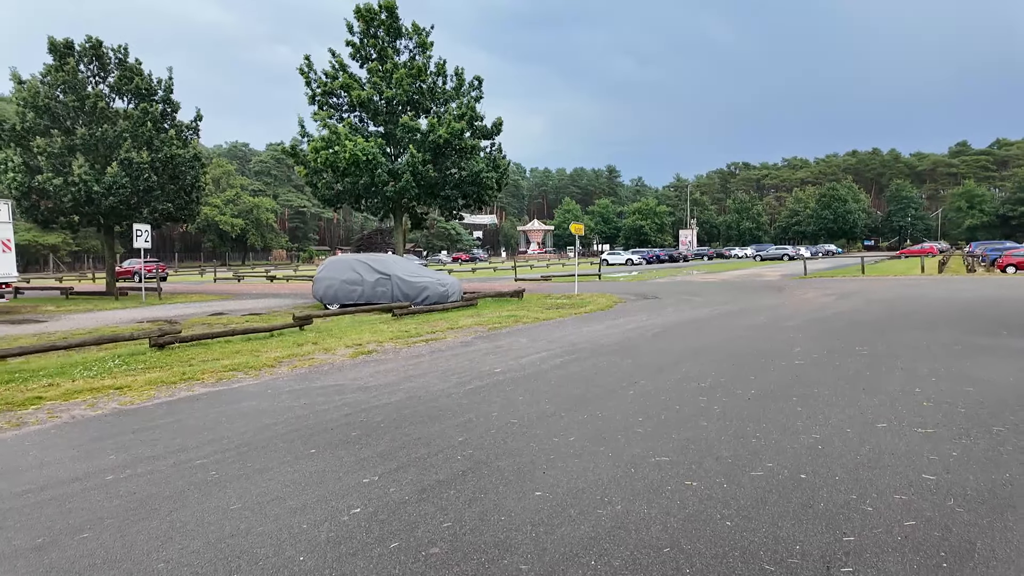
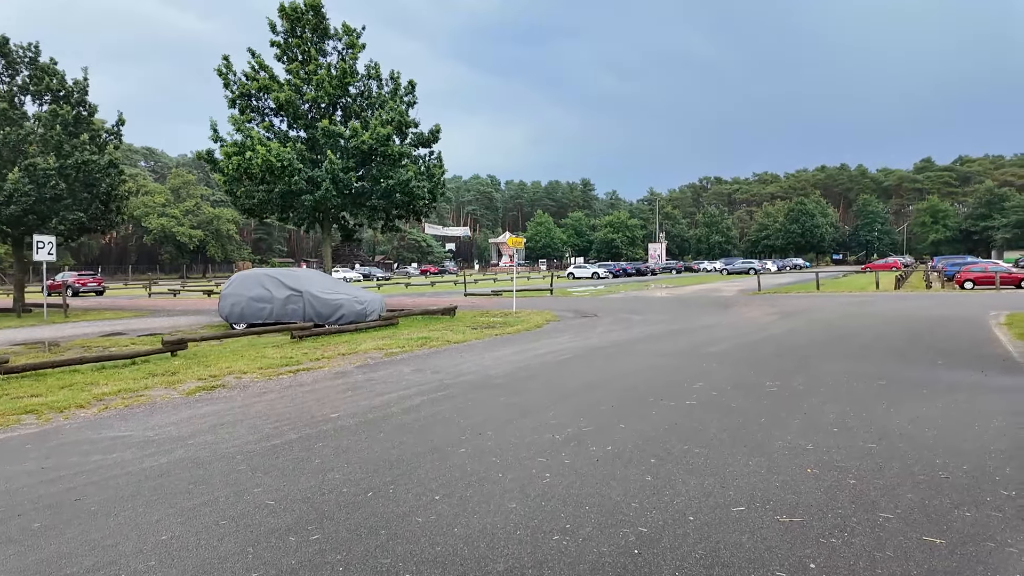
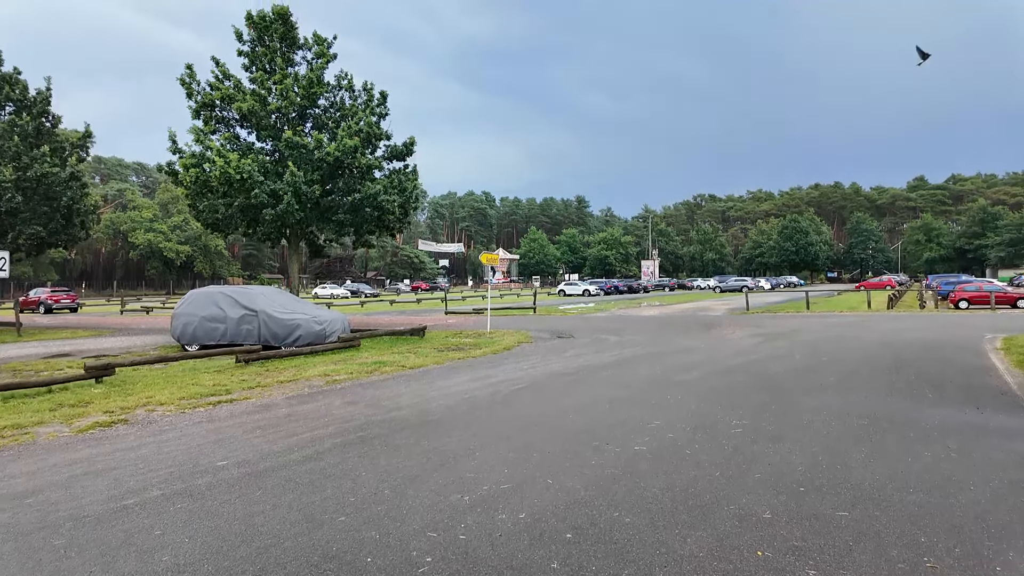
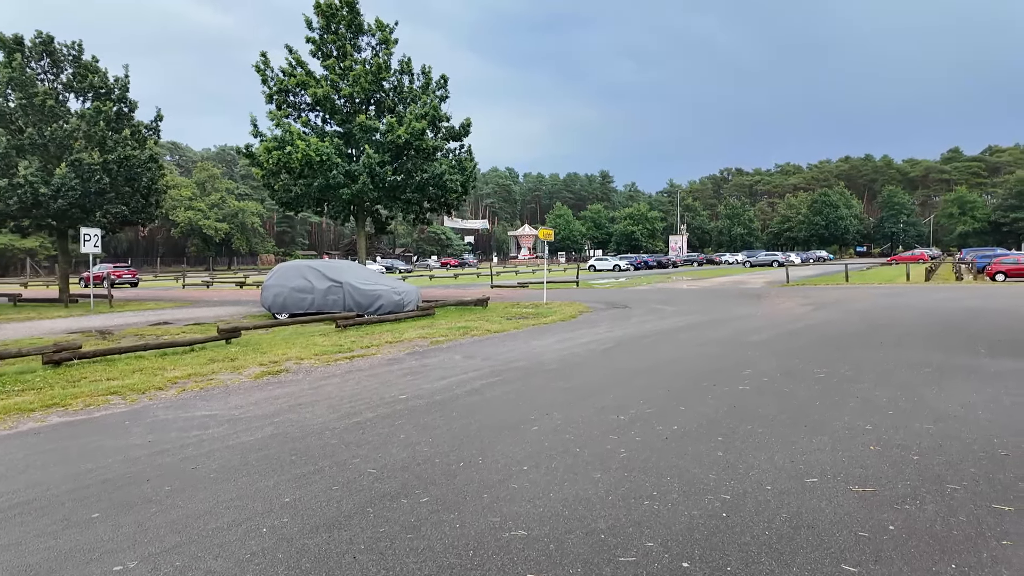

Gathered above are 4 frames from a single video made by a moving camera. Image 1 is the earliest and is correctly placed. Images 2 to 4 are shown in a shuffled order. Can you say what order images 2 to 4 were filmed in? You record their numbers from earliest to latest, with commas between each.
4, 2, 3
